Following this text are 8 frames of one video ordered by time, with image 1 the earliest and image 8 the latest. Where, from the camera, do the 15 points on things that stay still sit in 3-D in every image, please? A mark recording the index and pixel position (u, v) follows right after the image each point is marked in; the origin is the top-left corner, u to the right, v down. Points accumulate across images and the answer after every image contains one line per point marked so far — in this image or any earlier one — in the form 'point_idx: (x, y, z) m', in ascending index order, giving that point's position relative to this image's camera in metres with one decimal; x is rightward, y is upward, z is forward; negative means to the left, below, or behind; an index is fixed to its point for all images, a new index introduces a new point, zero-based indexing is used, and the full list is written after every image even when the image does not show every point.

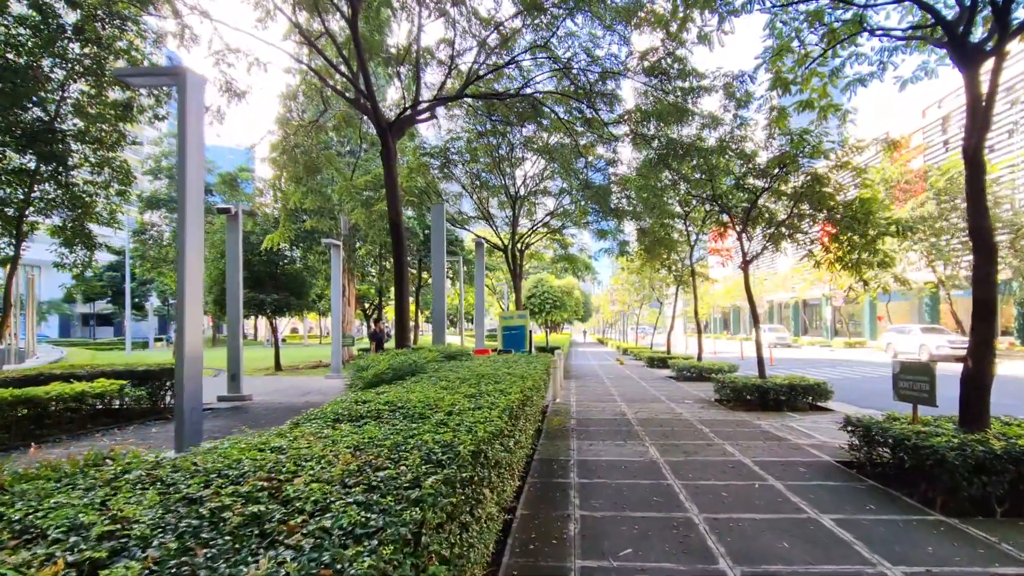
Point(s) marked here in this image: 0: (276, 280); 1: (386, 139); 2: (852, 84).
0: (-7.4, +0.3, +17.4) m
1: (-2.0, +2.4, +9.0) m
2: (+4.3, +2.6, +7.1) m
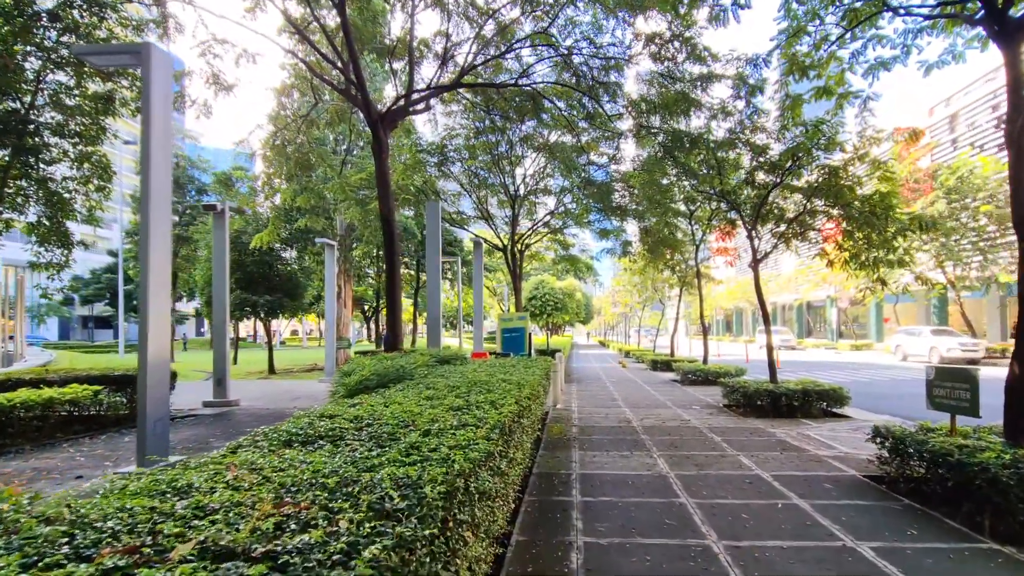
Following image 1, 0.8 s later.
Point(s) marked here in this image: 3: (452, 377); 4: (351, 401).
0: (-7.4, +0.2, +17.0) m
1: (-2.1, +2.4, +8.6) m
2: (+4.3, +2.6, +6.7) m
3: (-0.6, -0.8, +5.0) m
4: (-1.0, -0.7, +3.5) m
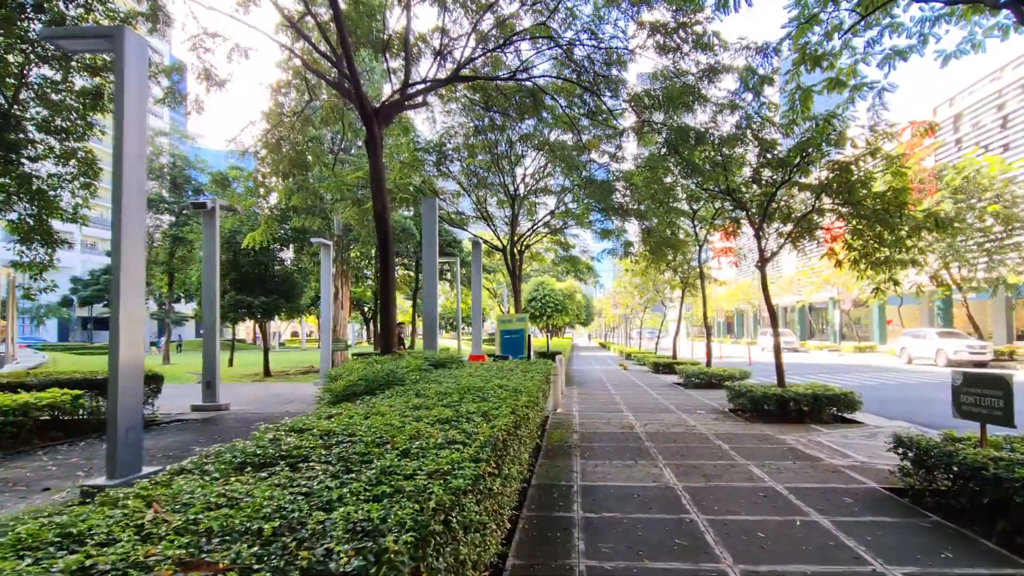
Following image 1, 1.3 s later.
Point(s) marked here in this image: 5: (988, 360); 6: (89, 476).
0: (-7.4, +0.2, +16.7) m
1: (-2.1, +2.4, +8.3) m
2: (+4.3, +2.6, +6.4) m
3: (-0.6, -0.8, +4.7) m
4: (-1.0, -0.7, +3.2) m
5: (+16.6, -2.5, +19.5) m
6: (-3.7, -1.7, +4.9) m
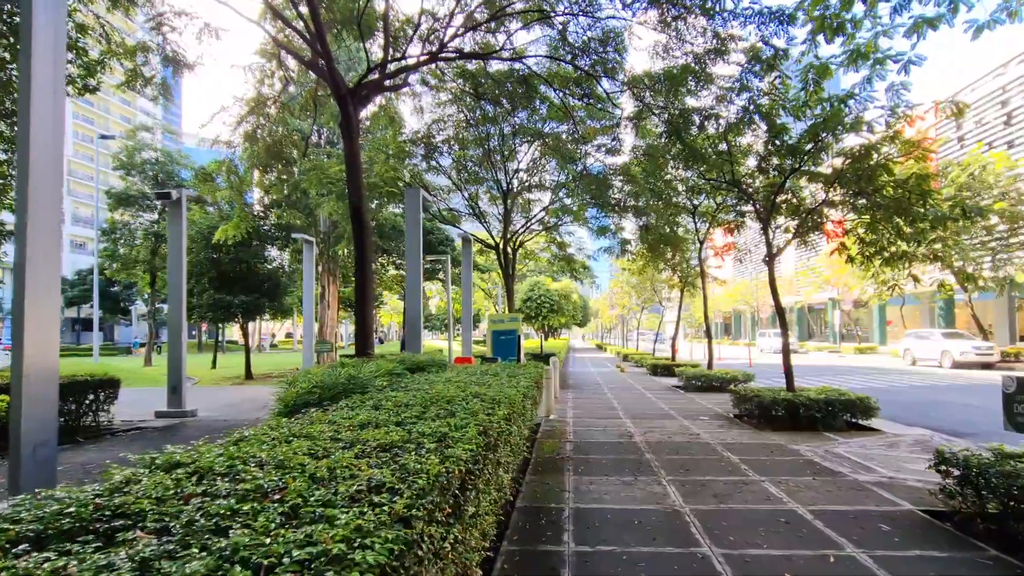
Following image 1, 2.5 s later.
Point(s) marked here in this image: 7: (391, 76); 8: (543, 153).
0: (-7.6, +0.2, +16.0) m
1: (-2.2, +2.5, +7.6) m
2: (+4.1, +2.6, +5.7) m
3: (-0.7, -0.7, +4.1) m
4: (-1.2, -0.6, +2.5) m
5: (+16.4, -2.5, +19.0) m
6: (-3.9, -1.6, +4.3) m
7: (-1.7, +3.0, +7.9) m
8: (+0.8, +3.5, +14.6) m
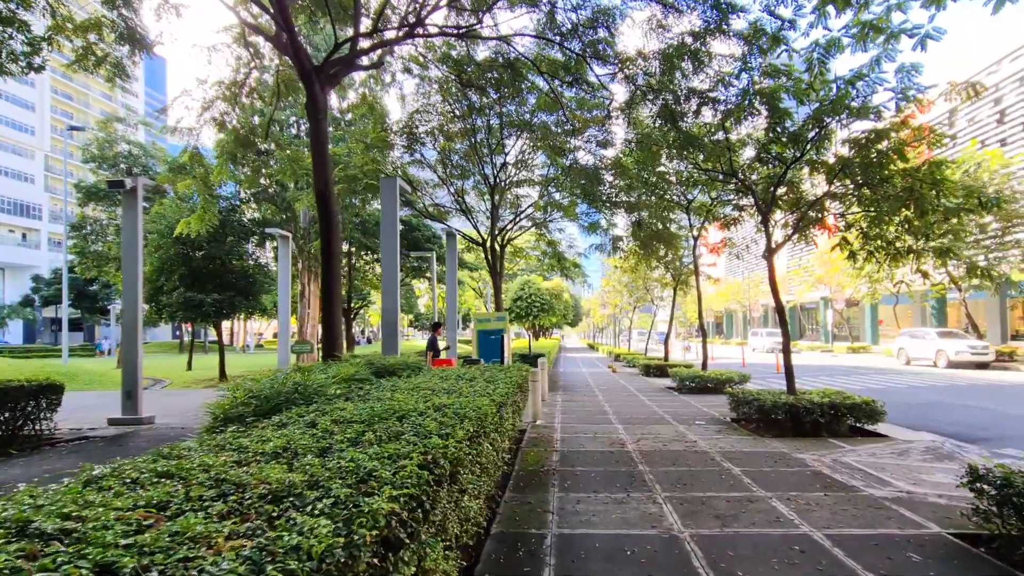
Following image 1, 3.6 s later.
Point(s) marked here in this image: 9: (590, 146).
0: (-8.0, +0.3, +15.3) m
1: (-2.5, +2.5, +7.0) m
2: (+3.9, +2.7, +5.2) m
3: (-0.9, -0.7, +3.5) m
4: (-1.3, -0.6, +1.9) m
5: (+16.0, -2.4, +18.7) m
6: (-4.0, -1.6, +3.6) m
7: (-1.9, +3.0, +7.3) m
8: (+0.5, +3.6, +14.0) m
9: (+1.8, +3.2, +12.6) m
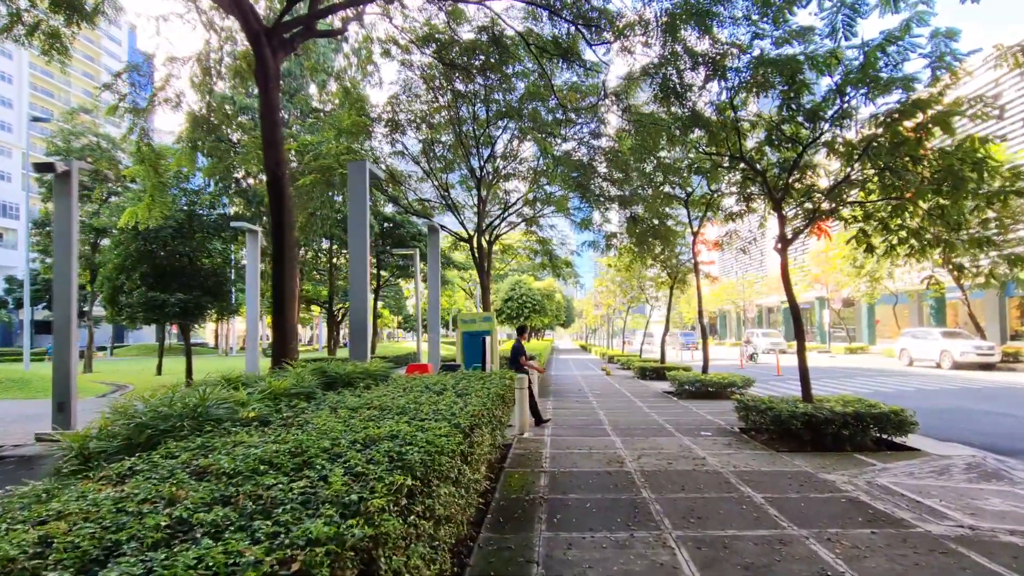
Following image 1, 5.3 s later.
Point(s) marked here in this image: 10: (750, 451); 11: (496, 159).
0: (-8.3, +0.3, +14.3) m
1: (-2.7, +2.5, +6.1) m
2: (+3.7, +2.8, +4.4) m
3: (-1.0, -0.6, +2.6) m
4: (-1.4, -0.5, +1.0) m
5: (+15.6, -2.4, +18.0) m
6: (-4.2, -1.5, +2.7) m
7: (-2.1, +3.1, +6.4) m
8: (+0.2, +3.6, +13.2) m
9: (+1.5, +3.3, +11.7) m
10: (+2.7, -1.8, +6.3) m
11: (-0.4, +3.3, +14.4) m
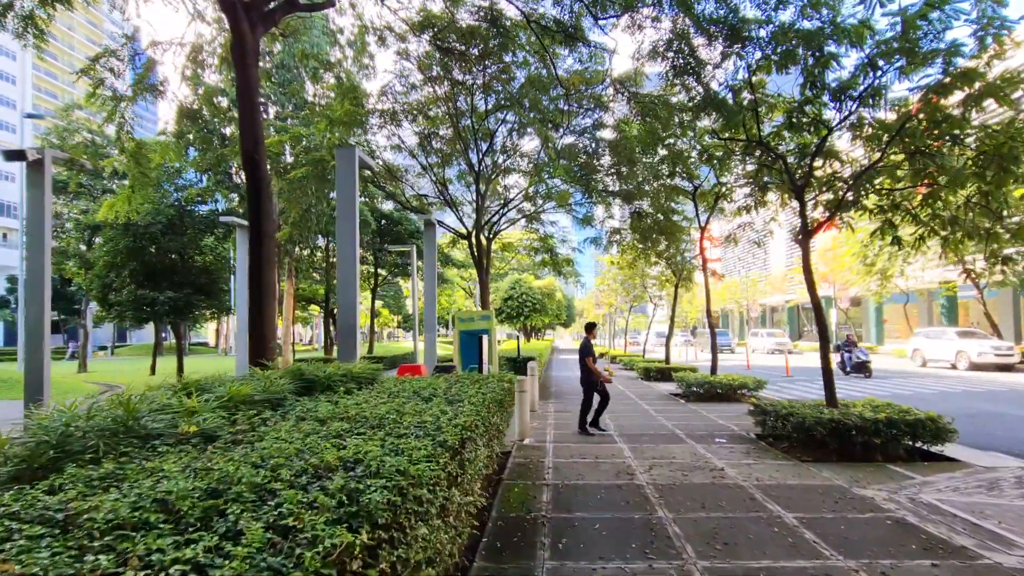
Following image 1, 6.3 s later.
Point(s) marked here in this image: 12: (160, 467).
0: (-8.3, +0.3, +13.8) m
1: (-2.7, +2.6, +5.6) m
2: (+3.7, +2.8, +3.9) m
3: (-1.0, -0.6, +2.1) m
4: (-1.5, -0.5, +0.5) m
5: (+15.7, -2.3, +17.4) m
6: (-4.2, -1.5, +2.2) m
7: (-2.1, +3.1, +5.9) m
8: (+0.2, +3.7, +12.7) m
9: (+1.5, +3.3, +11.2) m
10: (+2.7, -1.8, +5.8) m
11: (-0.4, +3.4, +13.9) m
12: (-1.1, -0.6, +1.7) m
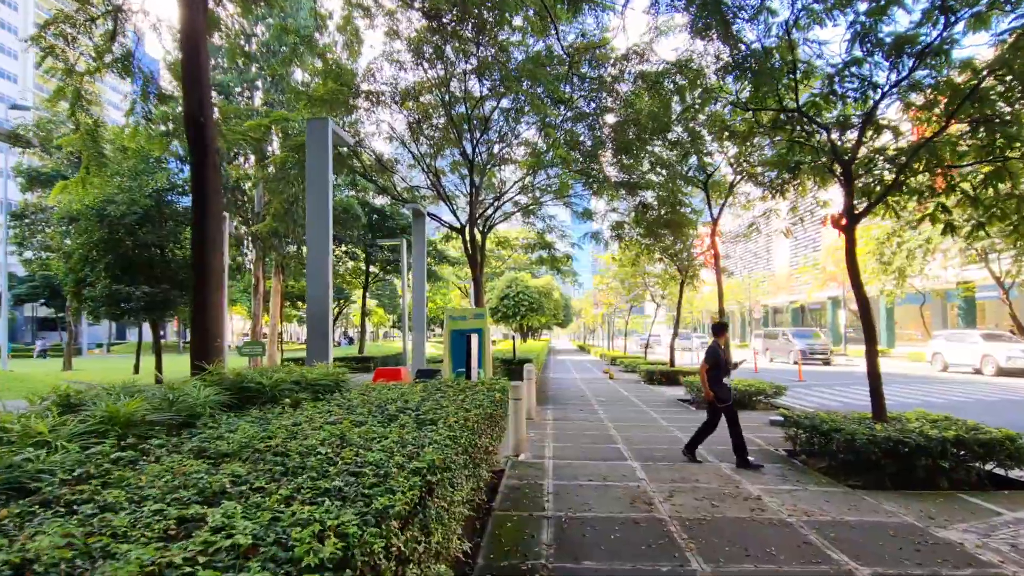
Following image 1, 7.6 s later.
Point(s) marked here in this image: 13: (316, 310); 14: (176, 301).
0: (-8.3, +0.5, +12.9) m
1: (-2.7, +2.7, +4.7) m
2: (+3.7, +2.9, +3.0) m
3: (-1.1, -0.5, +1.1) m
4: (-1.5, -0.4, -0.4) m
5: (+15.6, -2.3, +16.5) m
6: (-4.2, -1.3, +1.2) m
7: (-2.2, +3.2, +5.0) m
8: (+0.2, +3.7, +11.7) m
9: (+1.5, +3.4, +10.3) m
10: (+2.7, -1.7, +4.9) m
11: (-0.4, +3.5, +13.0) m
12: (-1.1, -0.5, +0.8) m
13: (-2.2, -0.2, +6.2) m
14: (-8.7, -0.3, +14.4) m
